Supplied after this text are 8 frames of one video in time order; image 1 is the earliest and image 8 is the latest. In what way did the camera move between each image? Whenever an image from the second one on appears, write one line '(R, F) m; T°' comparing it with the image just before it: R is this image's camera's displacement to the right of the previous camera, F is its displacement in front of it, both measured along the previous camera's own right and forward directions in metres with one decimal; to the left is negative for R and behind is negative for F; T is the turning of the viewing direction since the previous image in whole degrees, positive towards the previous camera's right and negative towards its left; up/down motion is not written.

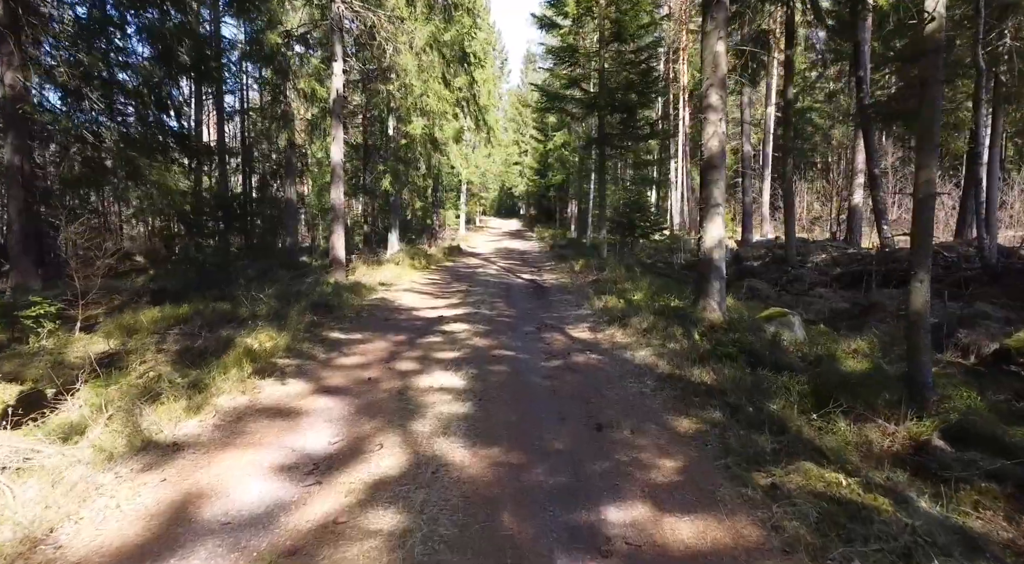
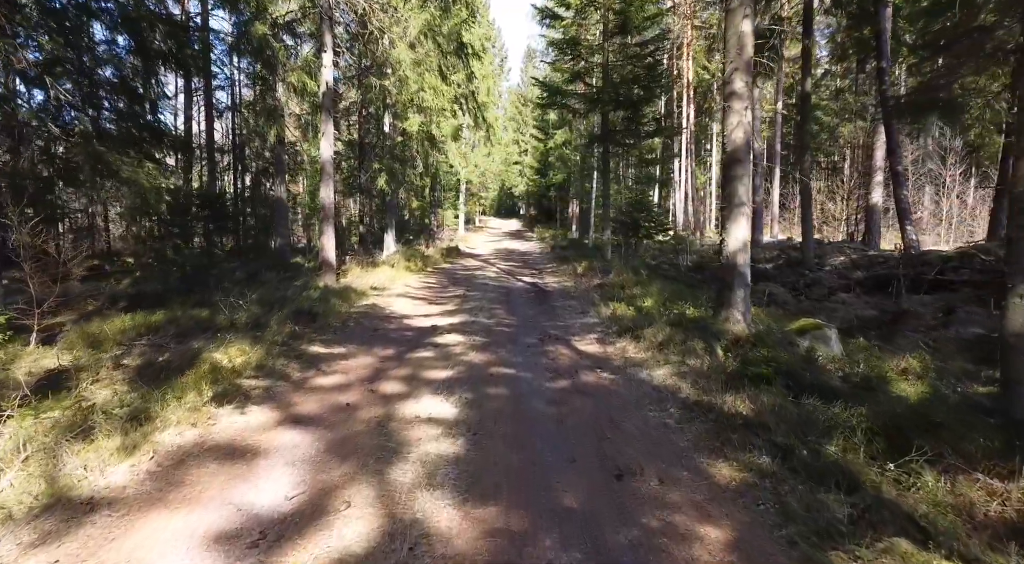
(0.0, +0.8) m; 0°
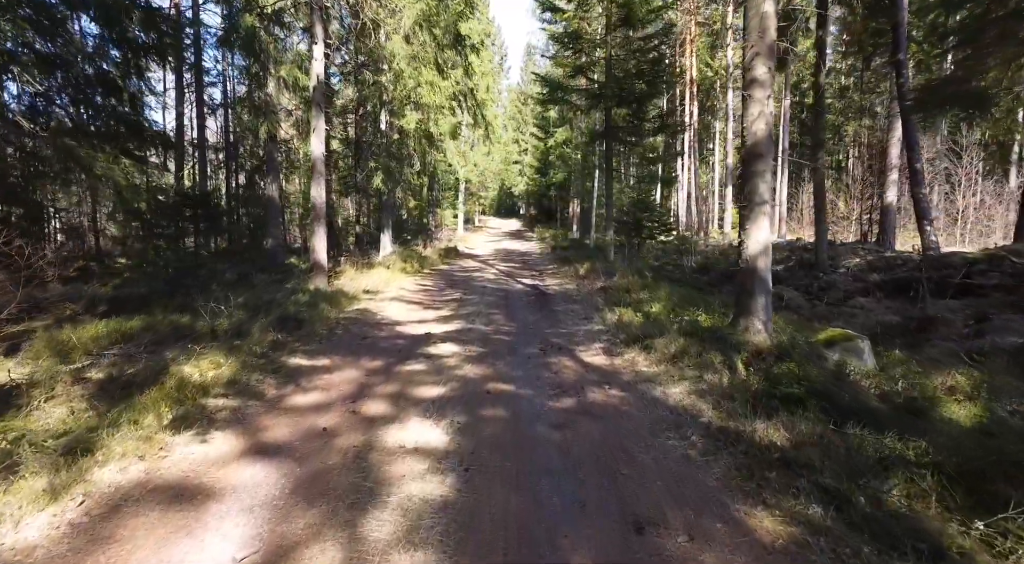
(0.0, +0.6) m; 0°
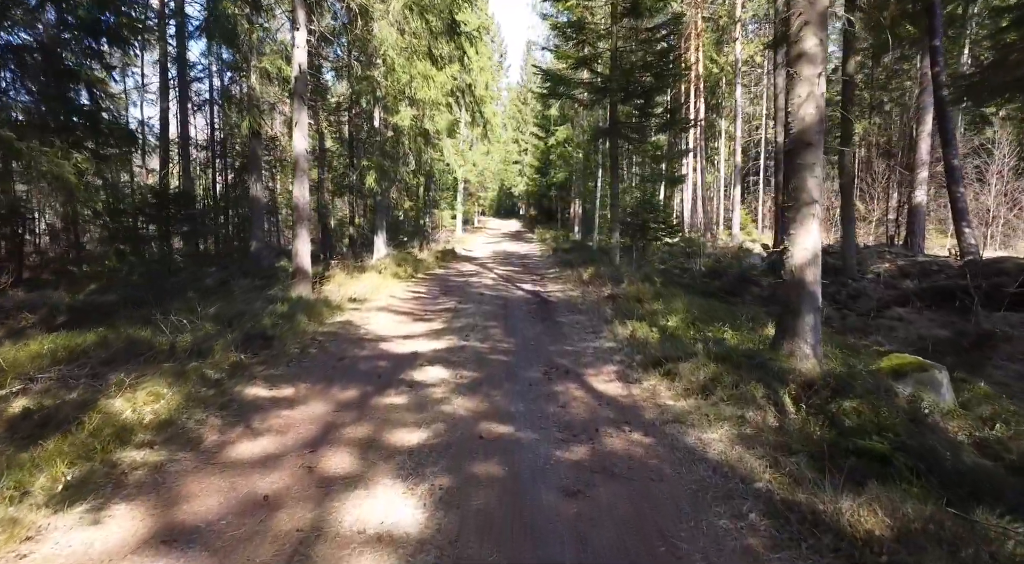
(0.0, +1.0) m; 0°
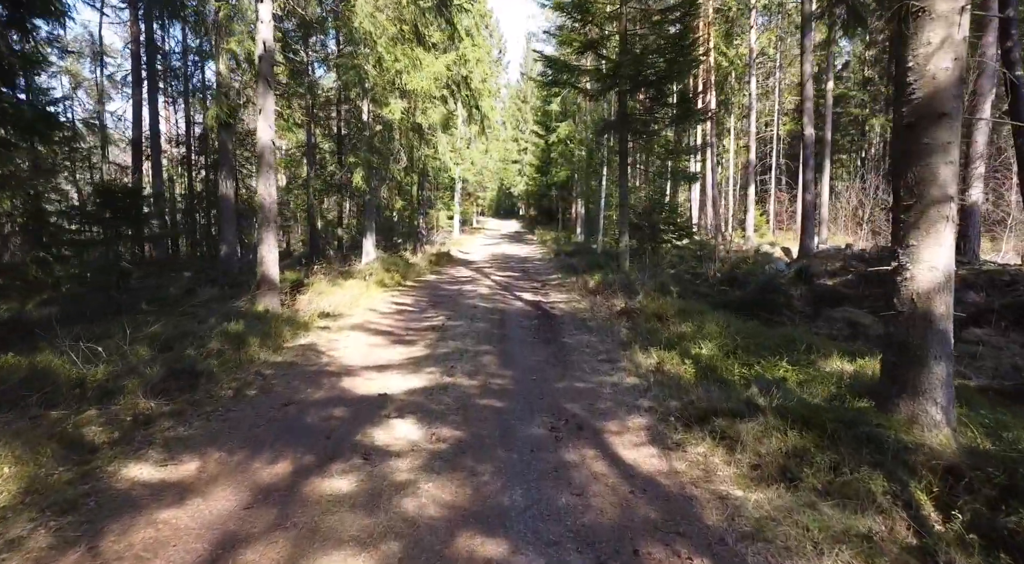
(0.0, +1.7) m; 0°
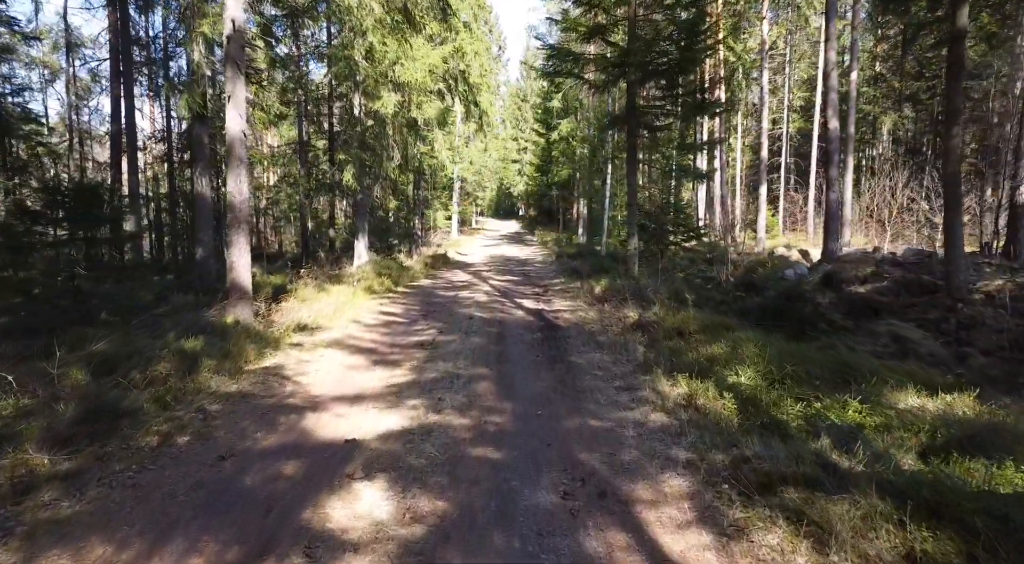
(0.0, +1.2) m; 0°
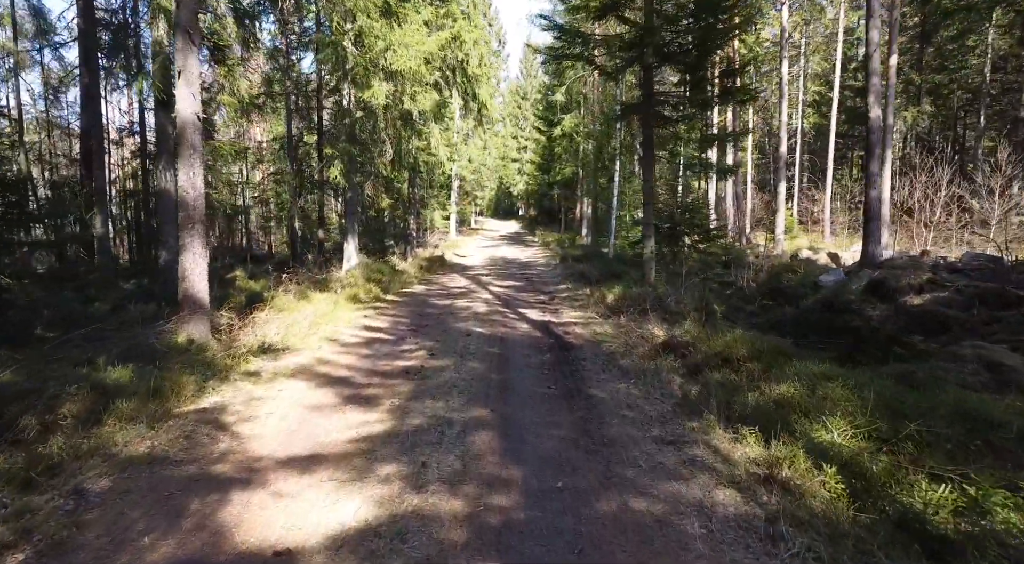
(-0.1, +1.6) m; 0°
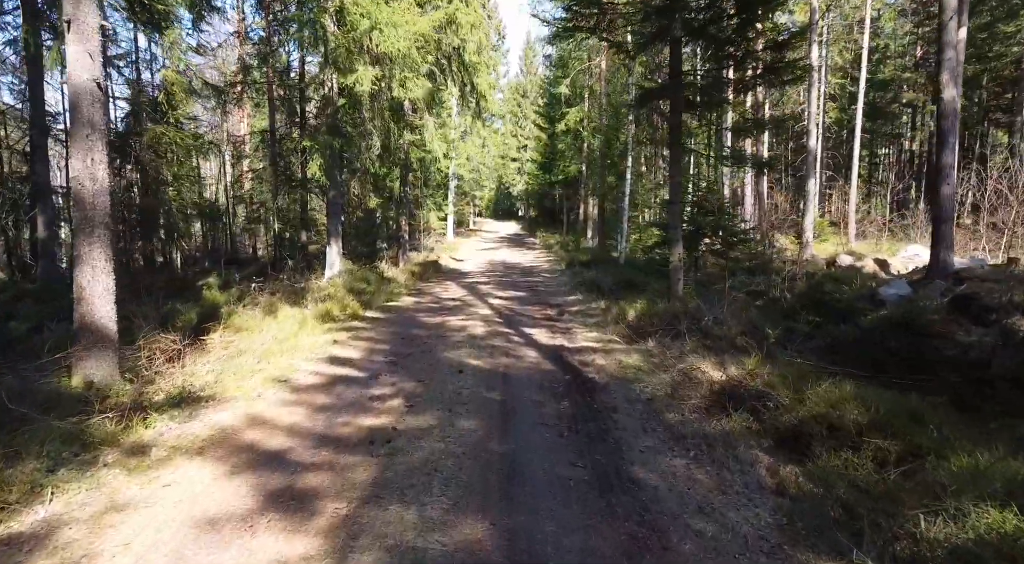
(-0.1, +2.1) m; 0°
